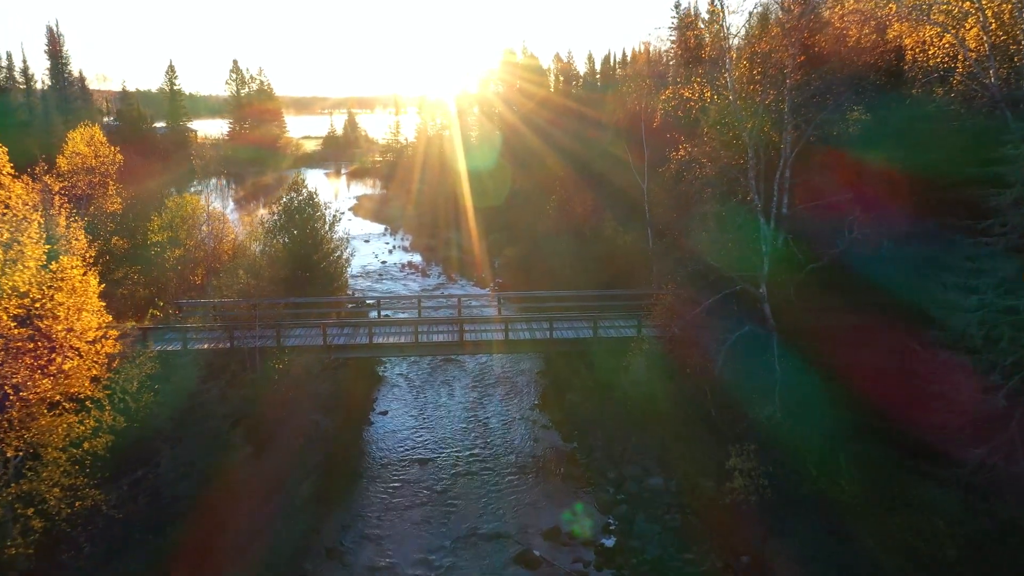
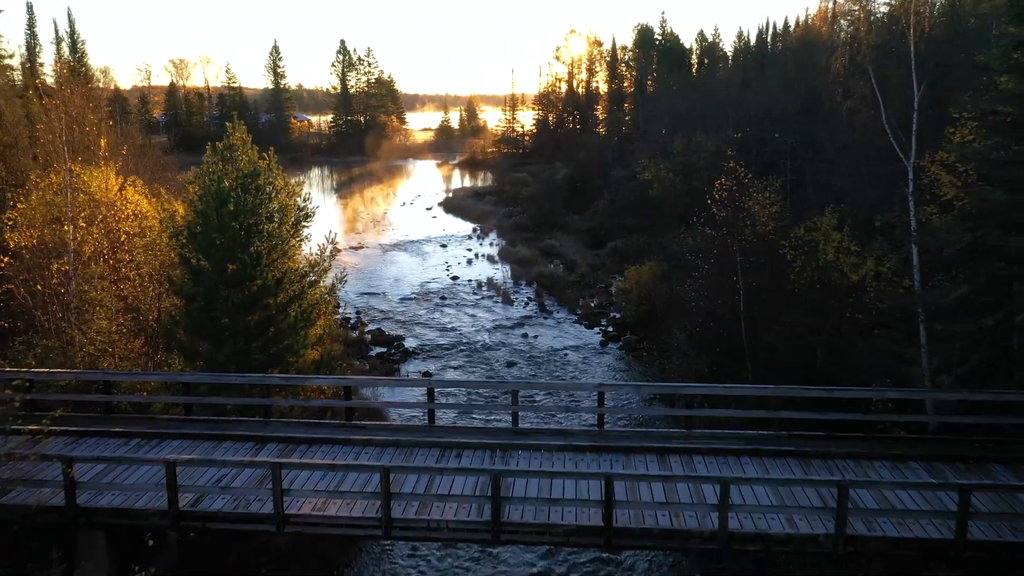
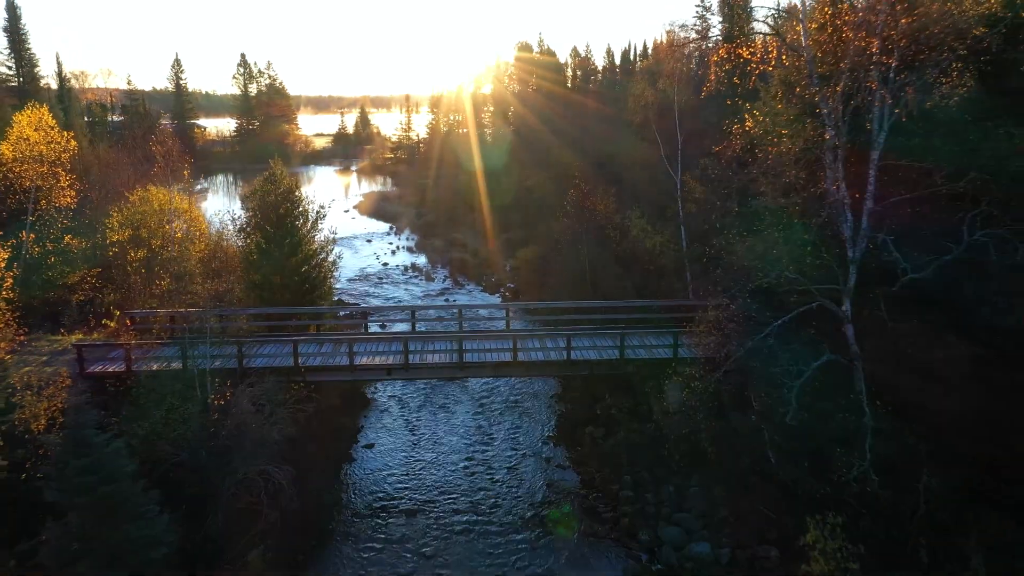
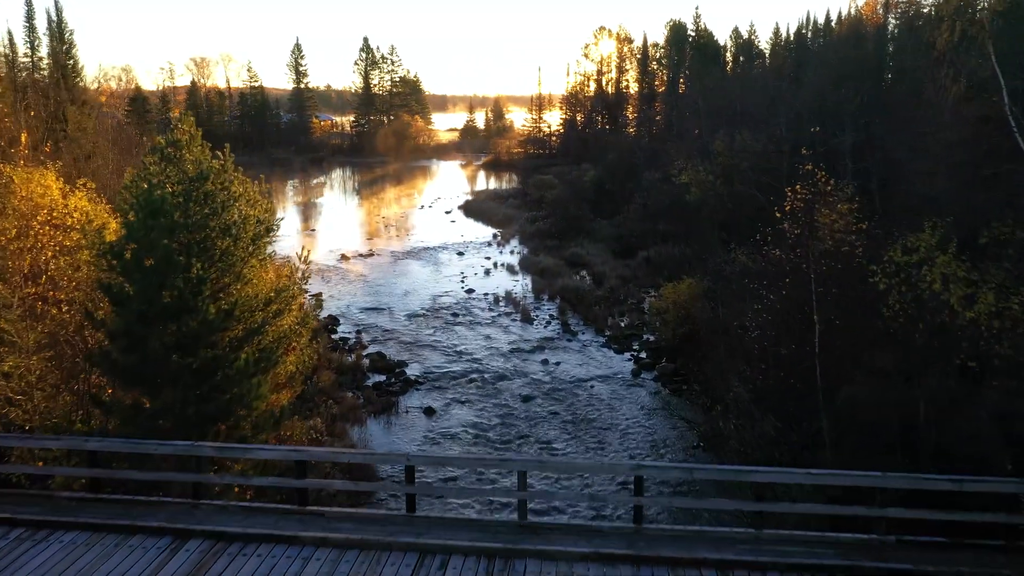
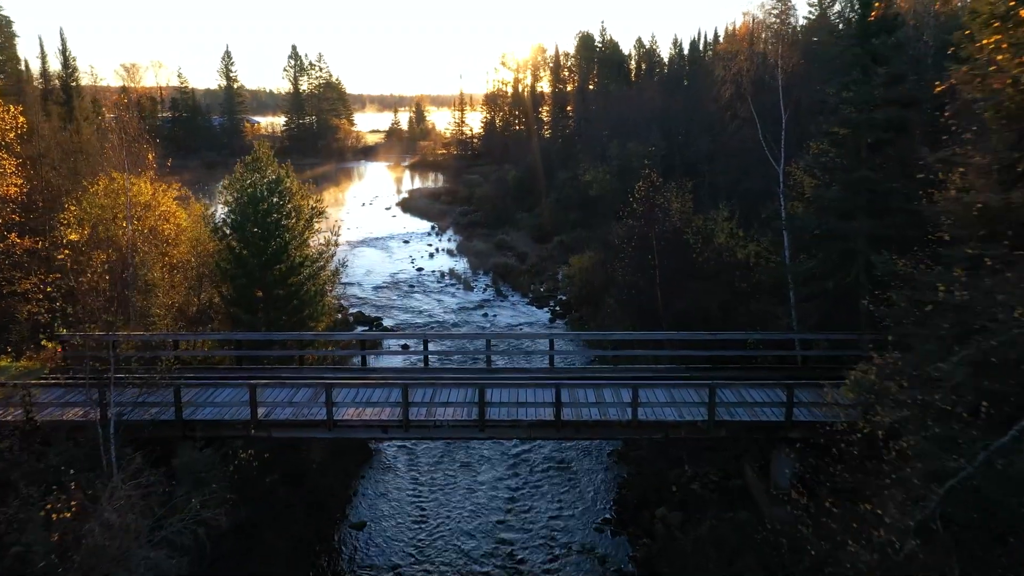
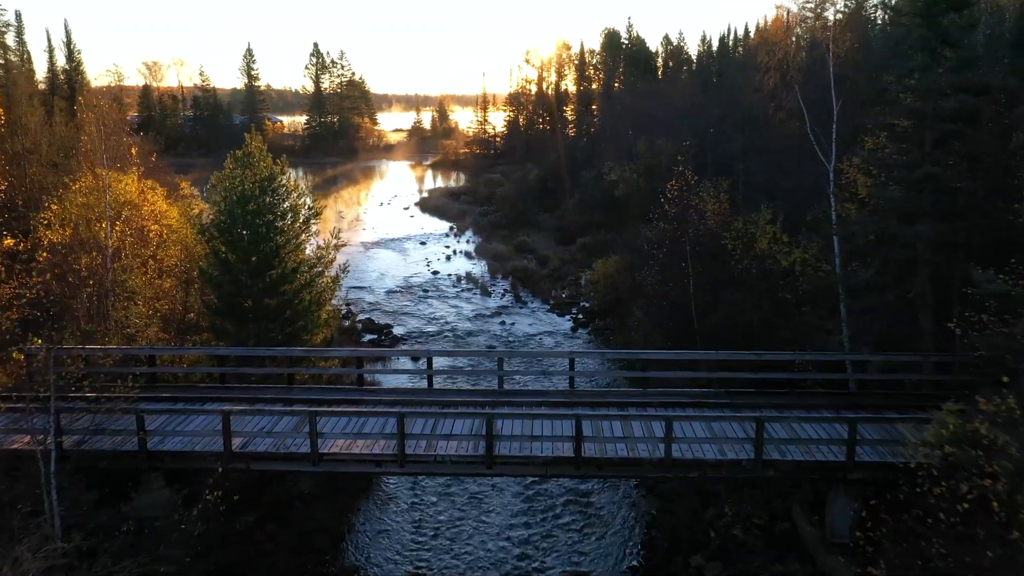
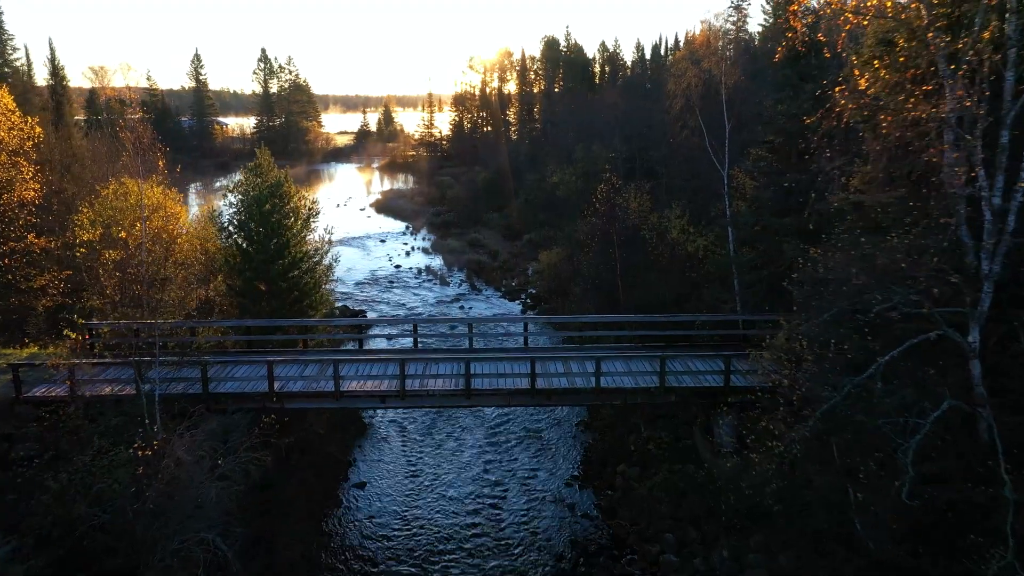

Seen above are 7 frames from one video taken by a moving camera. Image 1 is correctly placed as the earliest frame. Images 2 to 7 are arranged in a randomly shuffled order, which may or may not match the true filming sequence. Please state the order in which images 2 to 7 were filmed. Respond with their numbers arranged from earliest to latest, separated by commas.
3, 7, 5, 6, 2, 4
